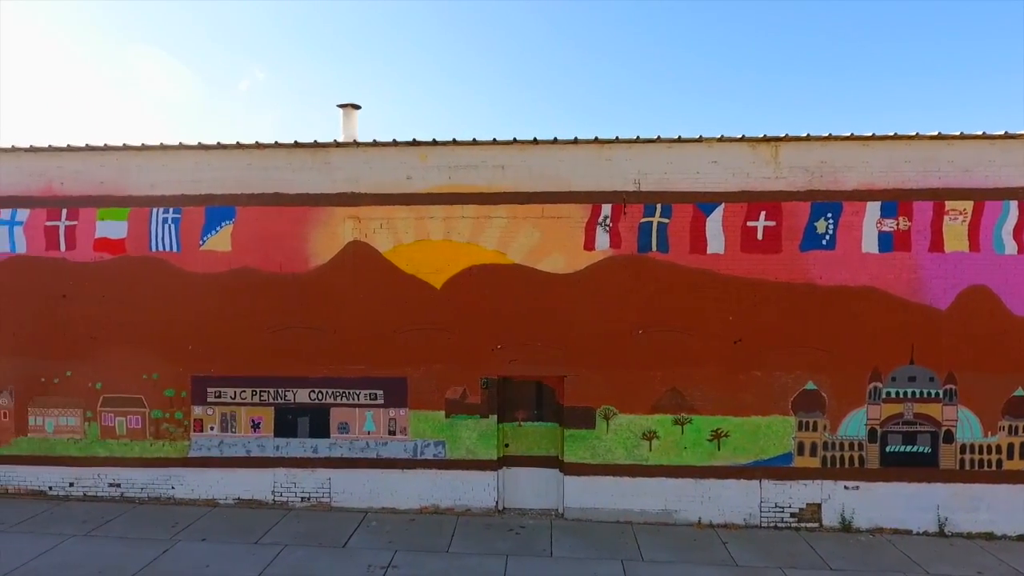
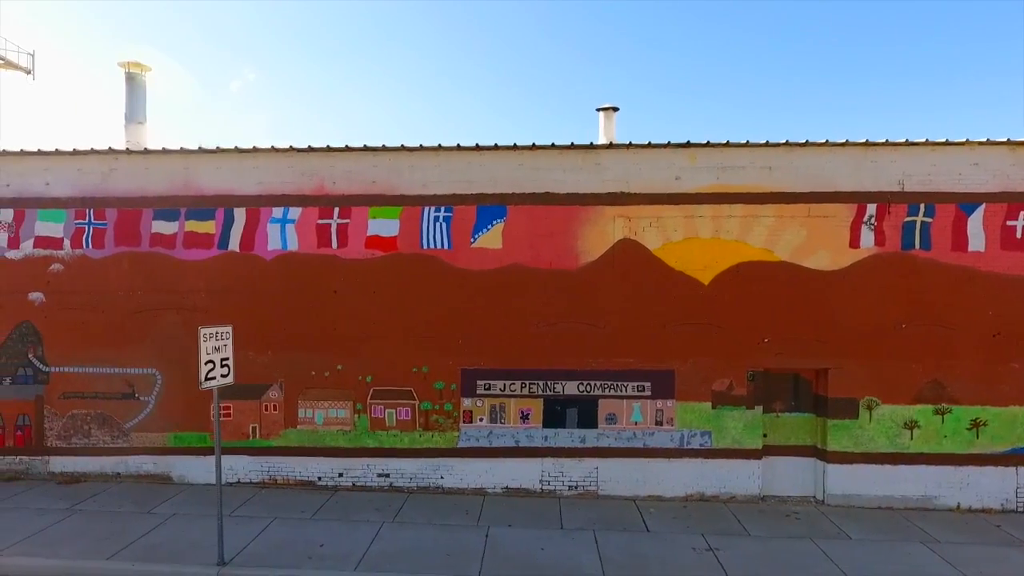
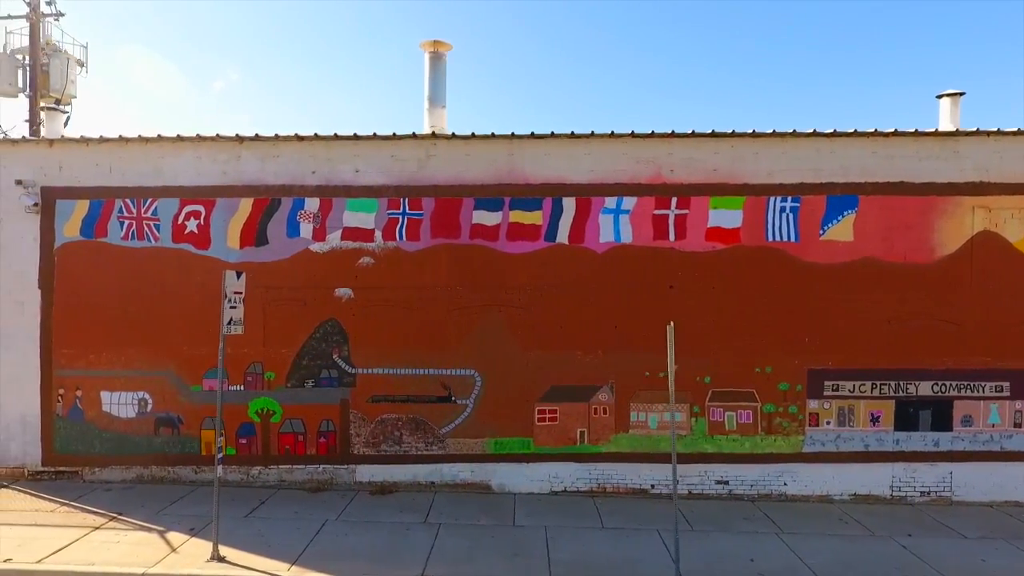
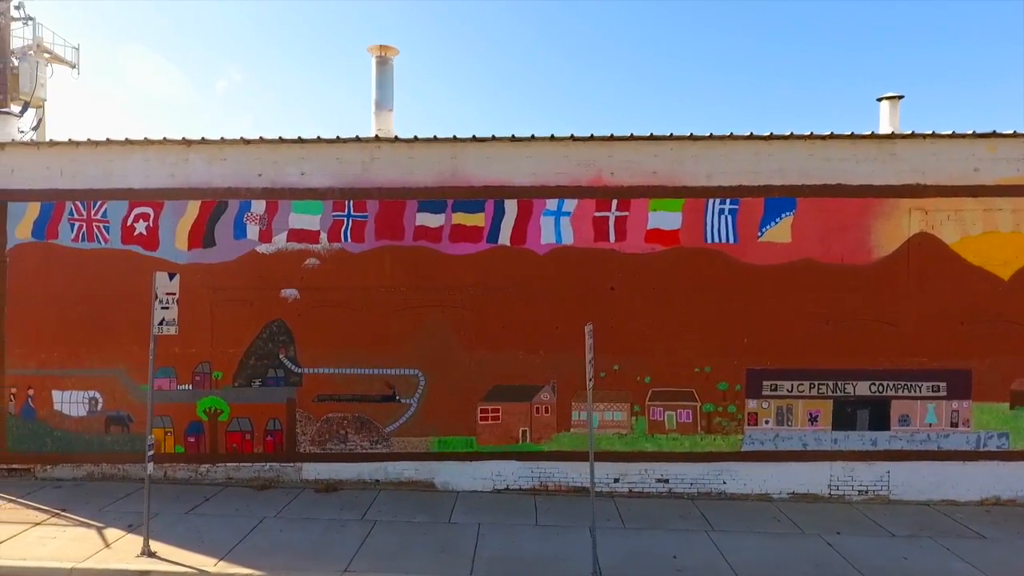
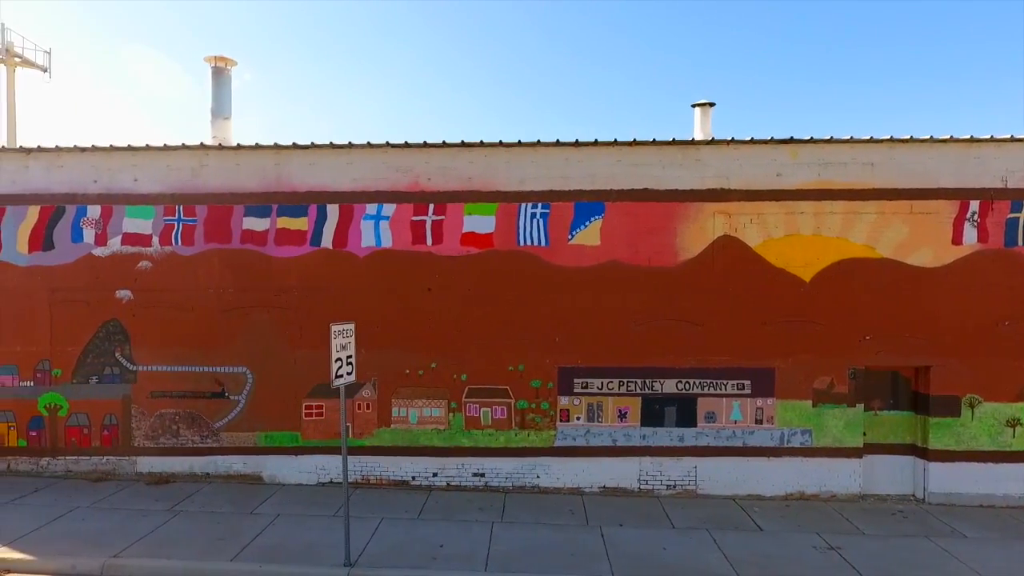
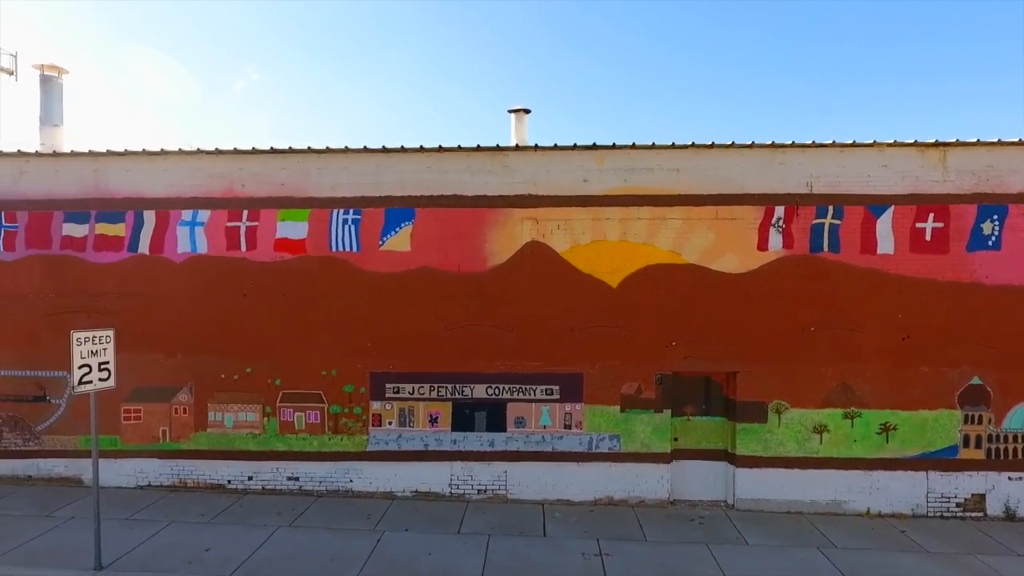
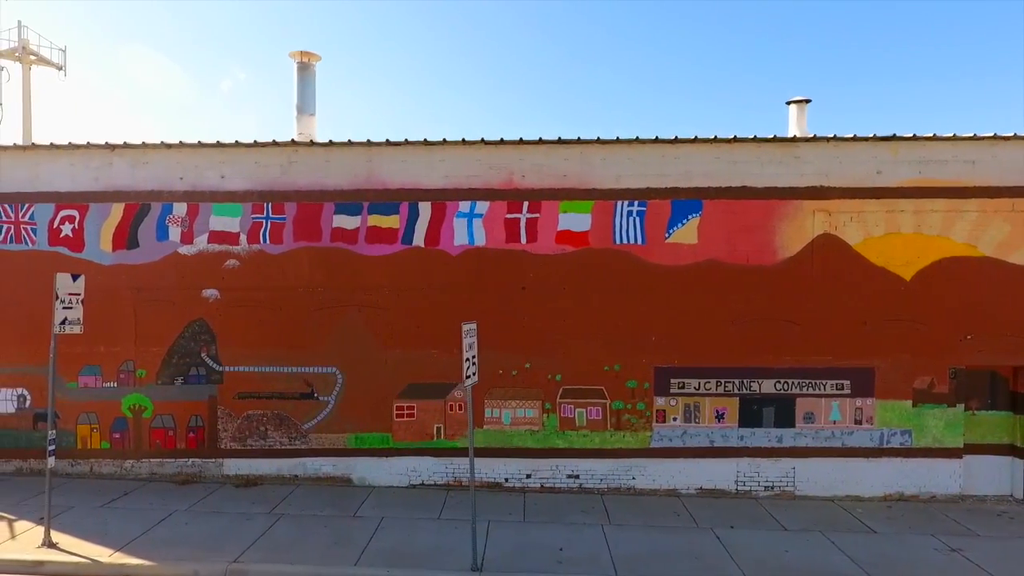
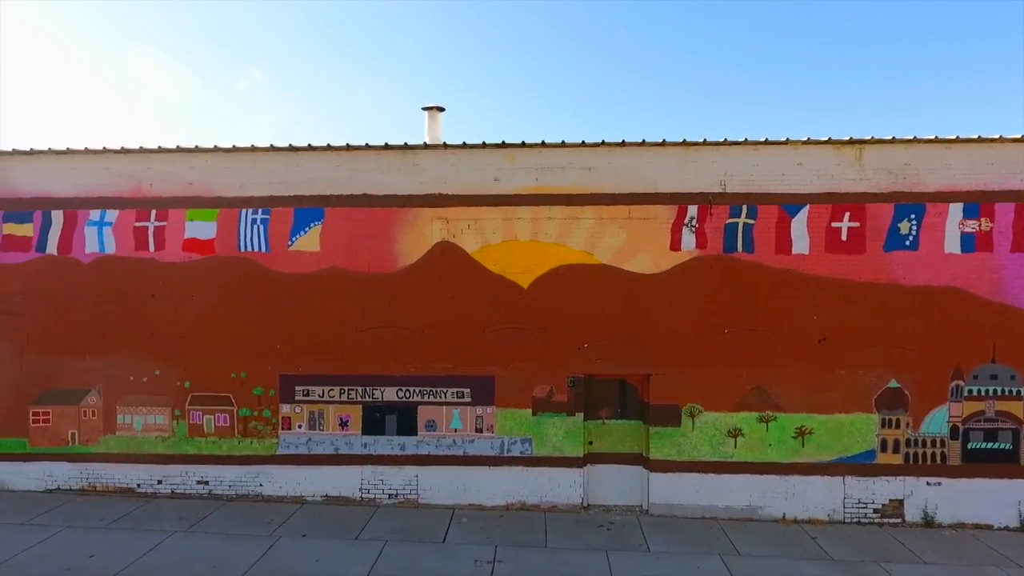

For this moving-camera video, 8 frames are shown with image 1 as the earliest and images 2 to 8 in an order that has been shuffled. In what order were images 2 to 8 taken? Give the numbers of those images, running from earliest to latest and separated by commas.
8, 6, 2, 5, 7, 4, 3
